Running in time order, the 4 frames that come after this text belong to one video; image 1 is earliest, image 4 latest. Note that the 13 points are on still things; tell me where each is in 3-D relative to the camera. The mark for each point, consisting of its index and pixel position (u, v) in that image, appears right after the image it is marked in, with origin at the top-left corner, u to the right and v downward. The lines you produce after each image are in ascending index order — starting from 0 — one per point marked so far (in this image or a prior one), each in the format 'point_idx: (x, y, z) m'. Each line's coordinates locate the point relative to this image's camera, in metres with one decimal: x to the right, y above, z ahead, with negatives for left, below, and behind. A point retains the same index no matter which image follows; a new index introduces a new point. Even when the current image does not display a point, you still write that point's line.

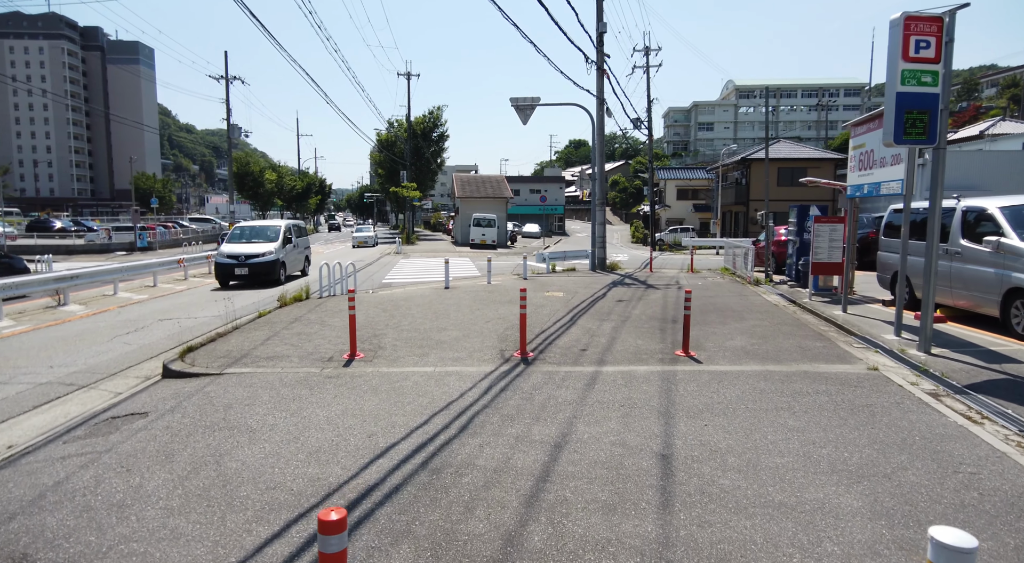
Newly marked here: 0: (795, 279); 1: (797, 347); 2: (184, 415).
0: (+7.8, +0.1, +16.6) m
1: (+4.2, -1.0, +8.8) m
2: (-3.1, -1.3, +5.6) m
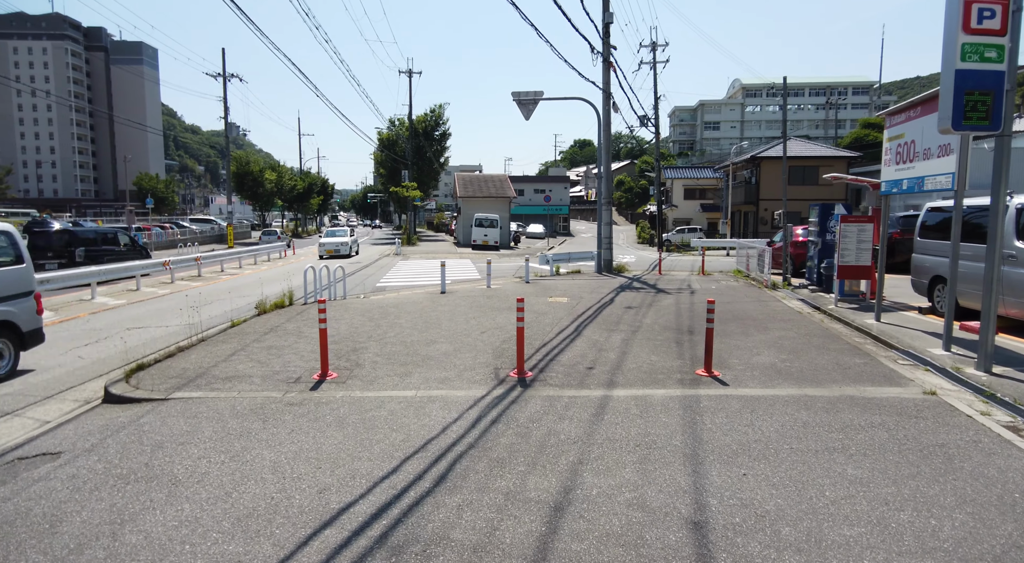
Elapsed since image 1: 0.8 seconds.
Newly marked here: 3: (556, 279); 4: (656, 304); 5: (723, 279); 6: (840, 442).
0: (+7.9, 0.0, +15.4) m
1: (+4.1, -1.1, +7.7) m
2: (-3.2, -1.4, +4.6) m
3: (+1.4, +0.1, +19.0) m
4: (+3.1, -0.5, +12.8) m
5: (+6.9, +0.1, +19.5) m
6: (+2.7, -1.3, +4.9) m
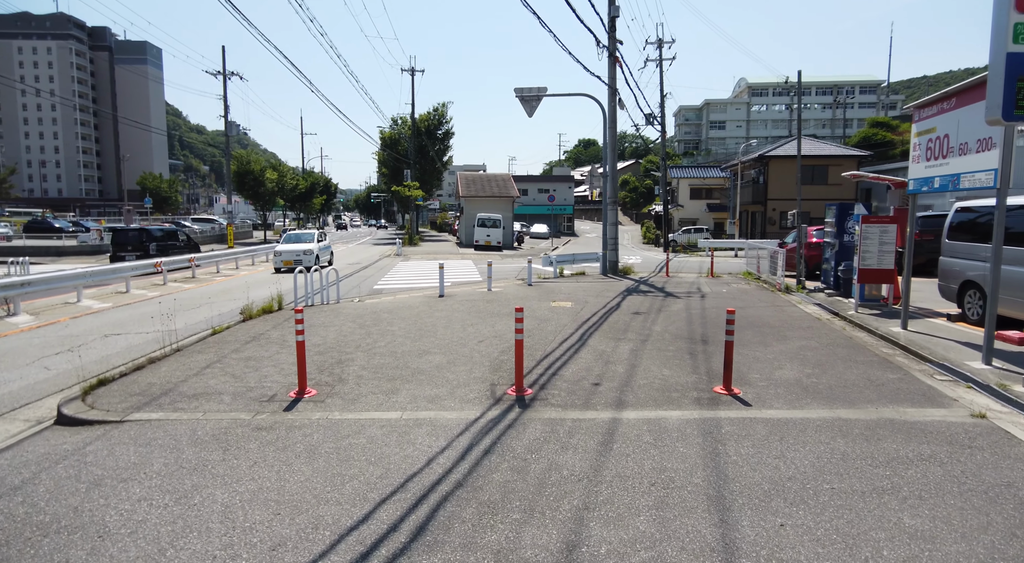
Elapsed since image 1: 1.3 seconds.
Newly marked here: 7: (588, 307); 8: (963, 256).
0: (+7.9, -0.1, +14.7) m
1: (+4.1, -1.1, +7.0) m
2: (-3.2, -1.4, +3.9) m
3: (+1.5, 0.0, +18.3) m
4: (+3.1, -0.6, +12.1) m
5: (+7.0, 0.0, +18.8) m
6: (+2.7, -1.4, +4.2) m
7: (+1.6, -0.5, +12.5) m
8: (+7.8, +0.4, +10.3) m
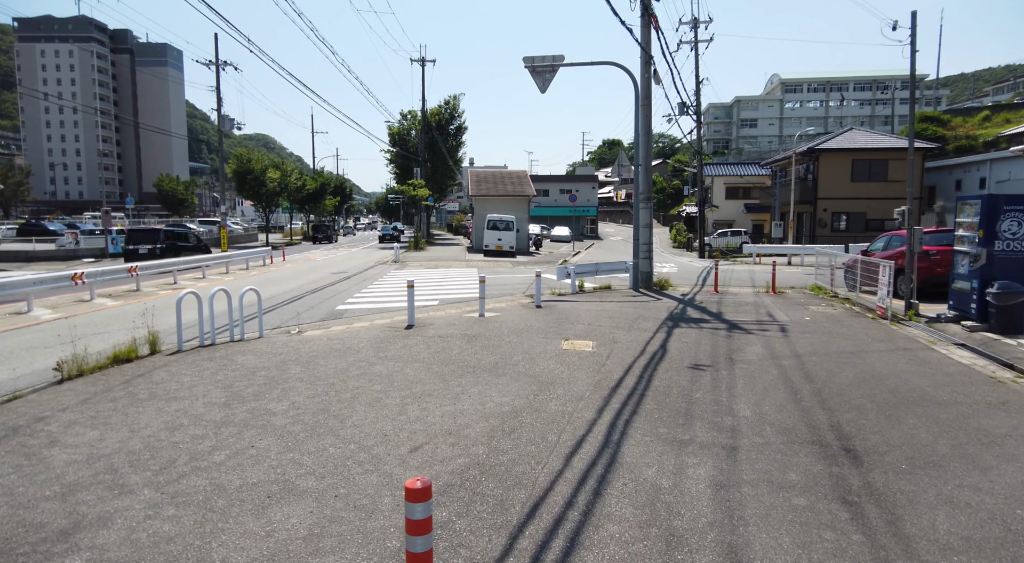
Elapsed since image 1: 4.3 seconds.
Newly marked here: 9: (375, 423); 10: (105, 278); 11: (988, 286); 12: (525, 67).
0: (+7.8, -0.6, +10.1) m
1: (+3.8, -1.6, +2.5) m
2: (-3.7, -1.8, -0.2) m
3: (+1.6, -0.5, +14.0) m
4: (+2.9, -1.0, +7.7) m
5: (+7.1, -0.5, +14.3) m
6: (+2.2, -1.8, -0.1) m
7: (+1.4, -1.0, +8.2) m
8: (+7.5, 0.0, +5.7) m
9: (-1.2, -1.2, +5.2) m
10: (-11.8, +0.1, +17.4) m
11: (+7.9, -0.1, +9.9) m
12: (+0.4, +6.2, +17.1) m
